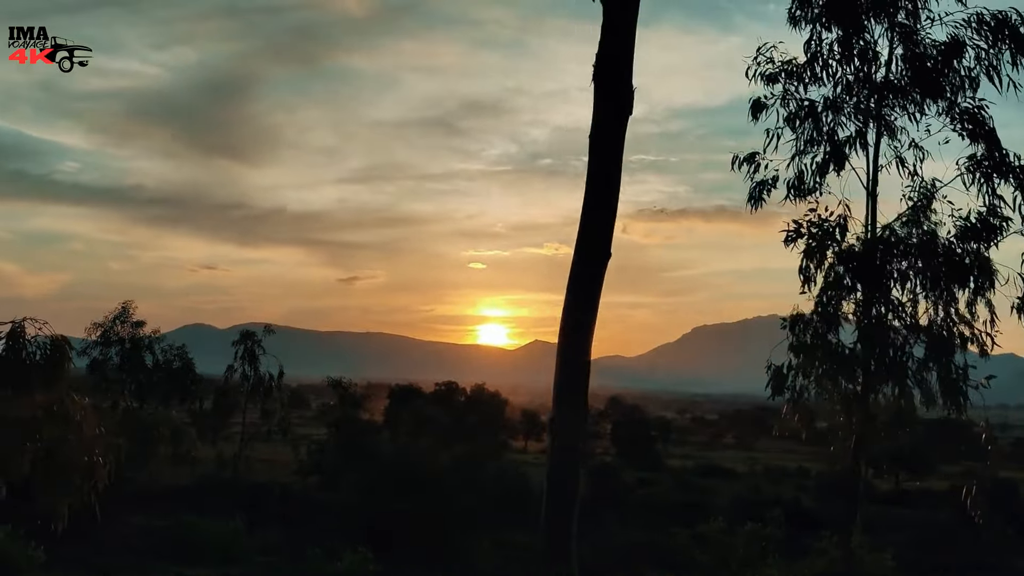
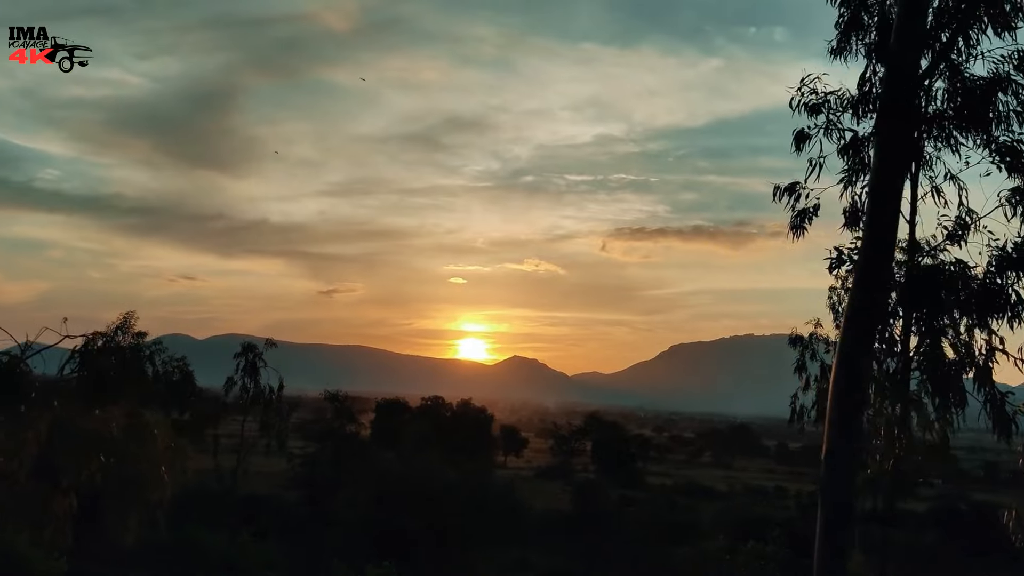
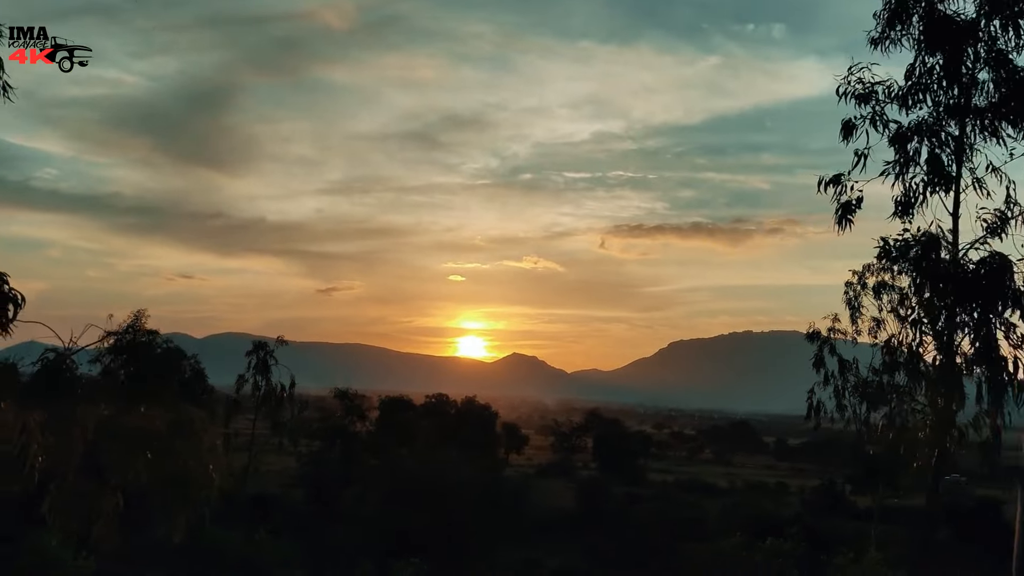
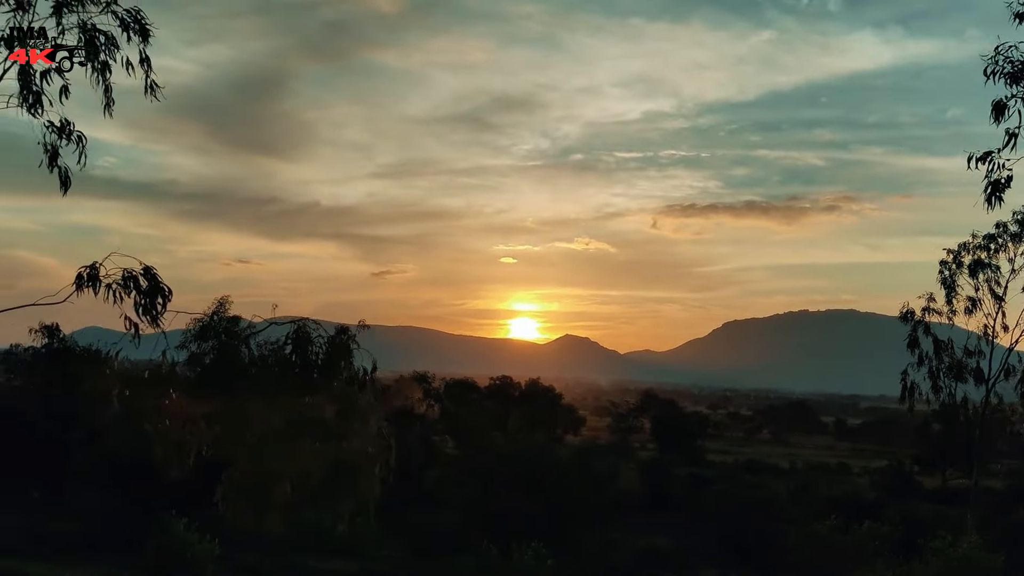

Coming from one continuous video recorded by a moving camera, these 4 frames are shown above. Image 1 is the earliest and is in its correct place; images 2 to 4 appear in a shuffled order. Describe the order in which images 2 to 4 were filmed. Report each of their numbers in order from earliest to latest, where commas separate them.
2, 3, 4
